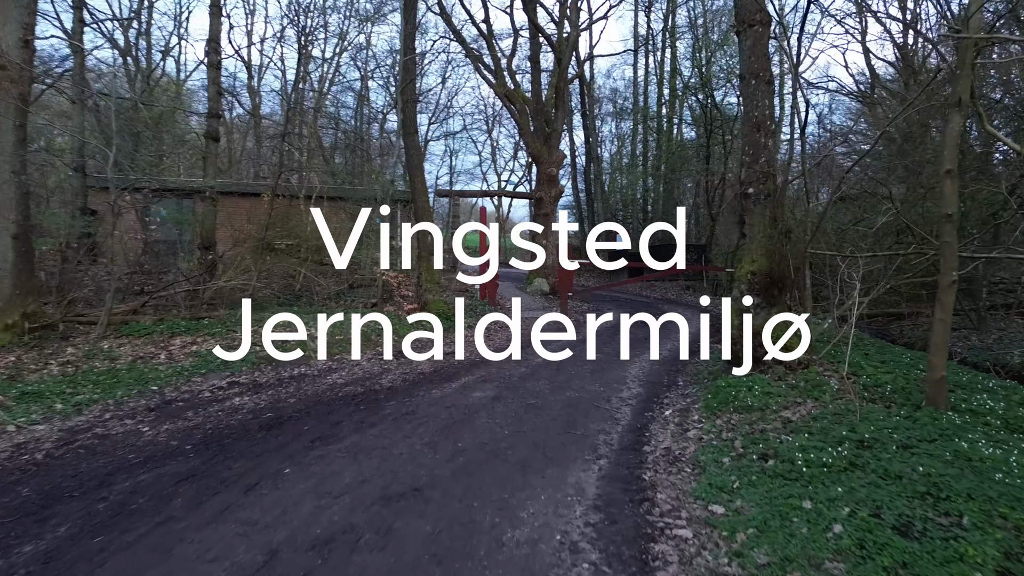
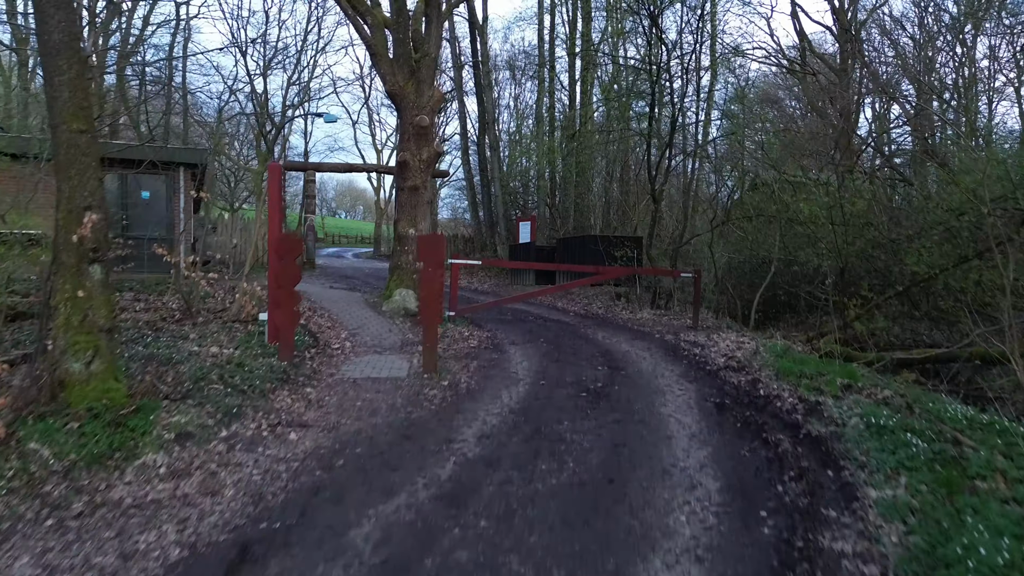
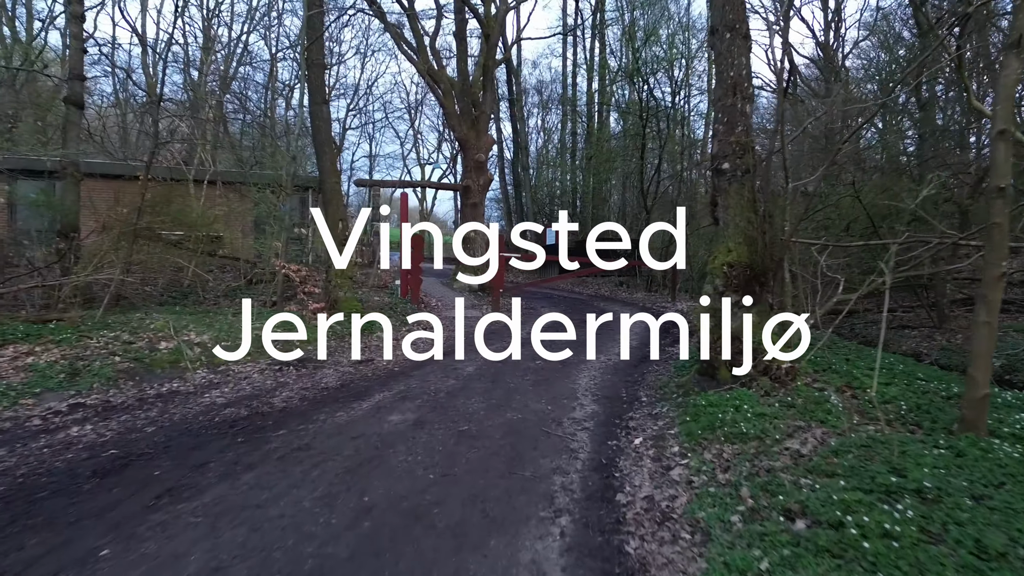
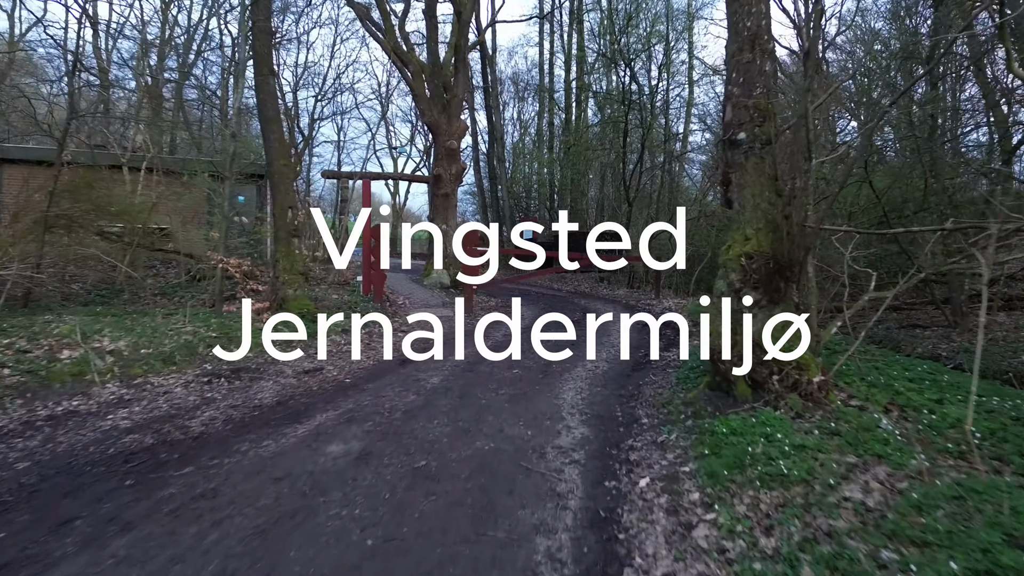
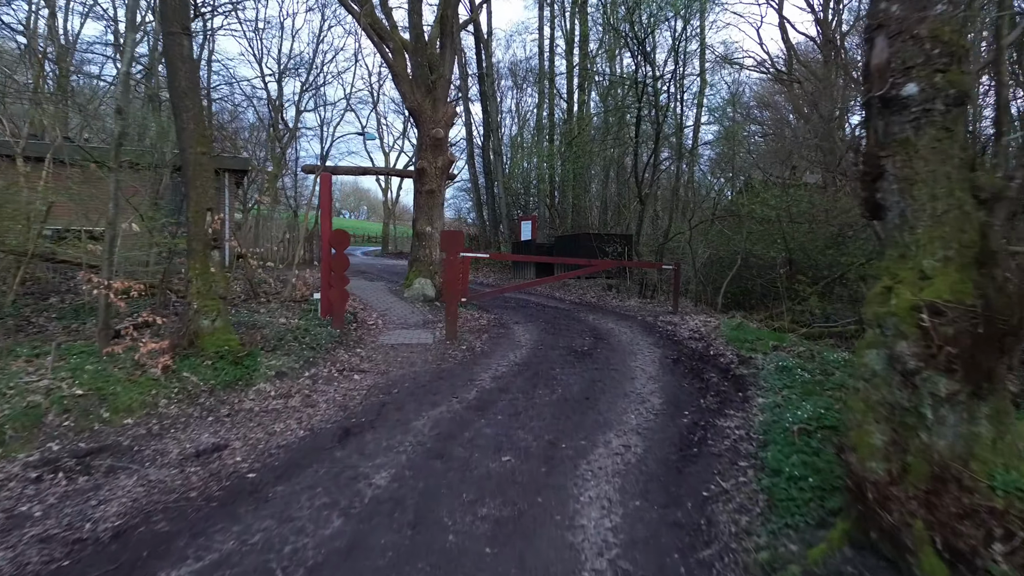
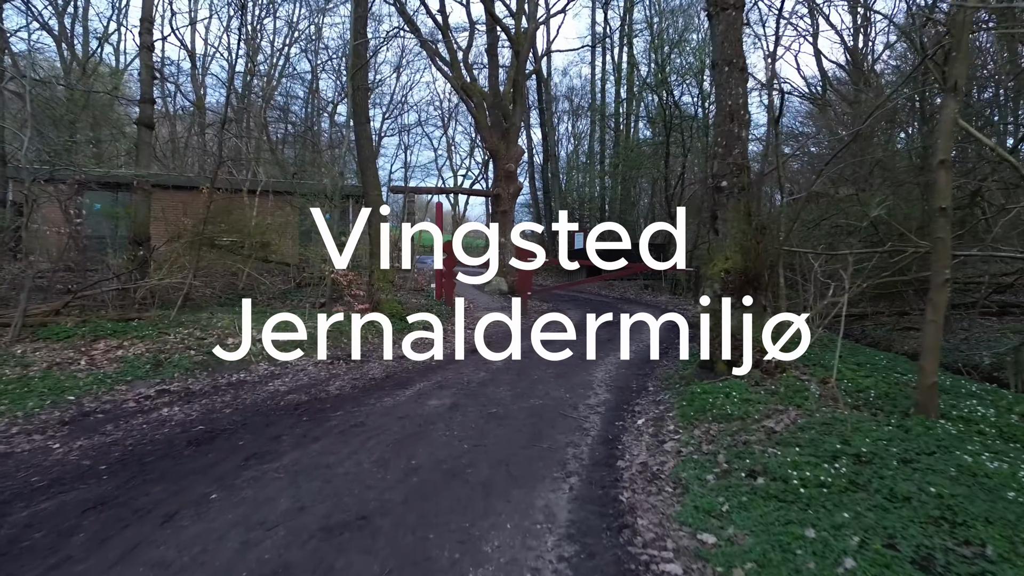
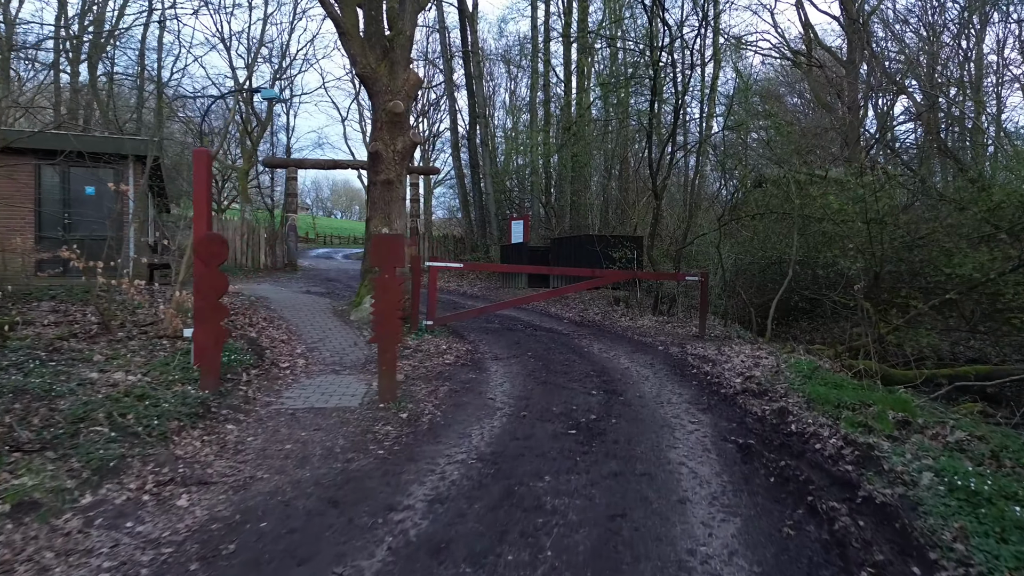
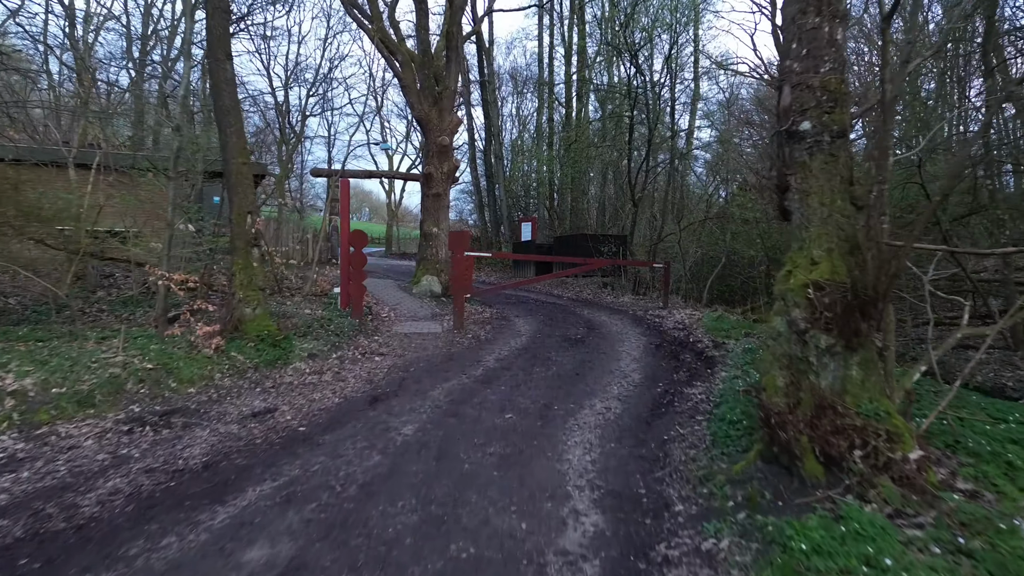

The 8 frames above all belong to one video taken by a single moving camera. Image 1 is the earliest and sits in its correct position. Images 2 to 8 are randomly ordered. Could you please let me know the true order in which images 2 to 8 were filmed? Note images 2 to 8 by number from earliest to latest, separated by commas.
6, 3, 4, 8, 5, 2, 7
